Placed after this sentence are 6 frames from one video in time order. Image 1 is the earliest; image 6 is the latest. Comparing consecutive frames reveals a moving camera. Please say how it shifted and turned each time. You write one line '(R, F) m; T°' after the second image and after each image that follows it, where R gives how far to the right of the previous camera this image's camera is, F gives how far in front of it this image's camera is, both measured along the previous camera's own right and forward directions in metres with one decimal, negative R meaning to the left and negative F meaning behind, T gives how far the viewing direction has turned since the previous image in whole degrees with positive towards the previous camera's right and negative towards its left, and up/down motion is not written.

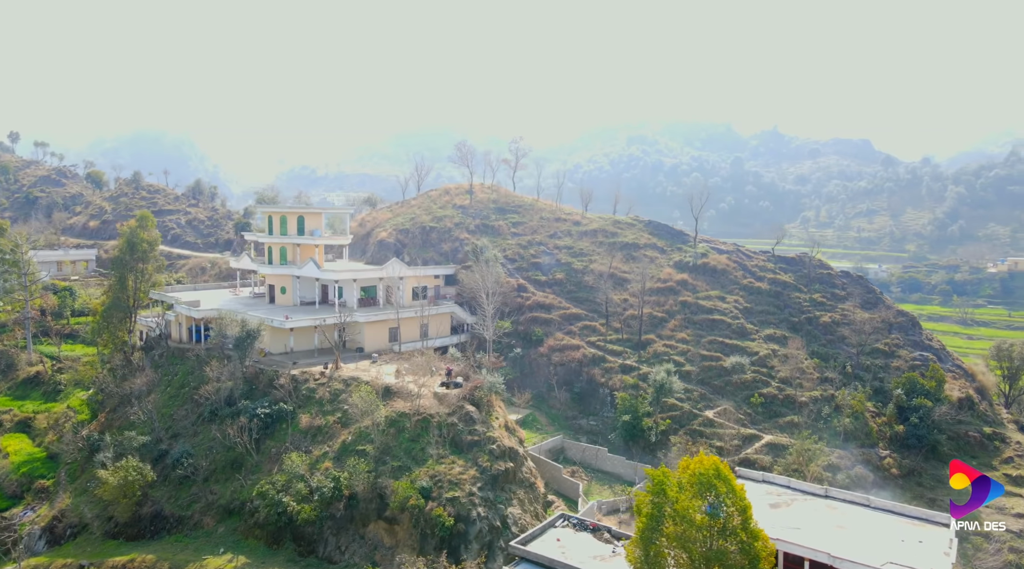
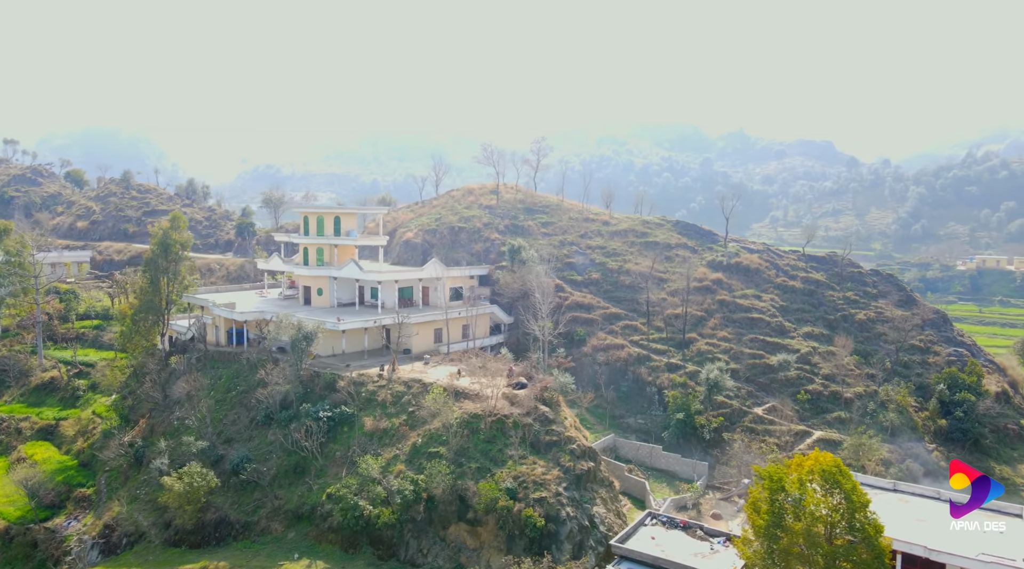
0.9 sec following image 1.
(-5.2, +0.1) m; +3°
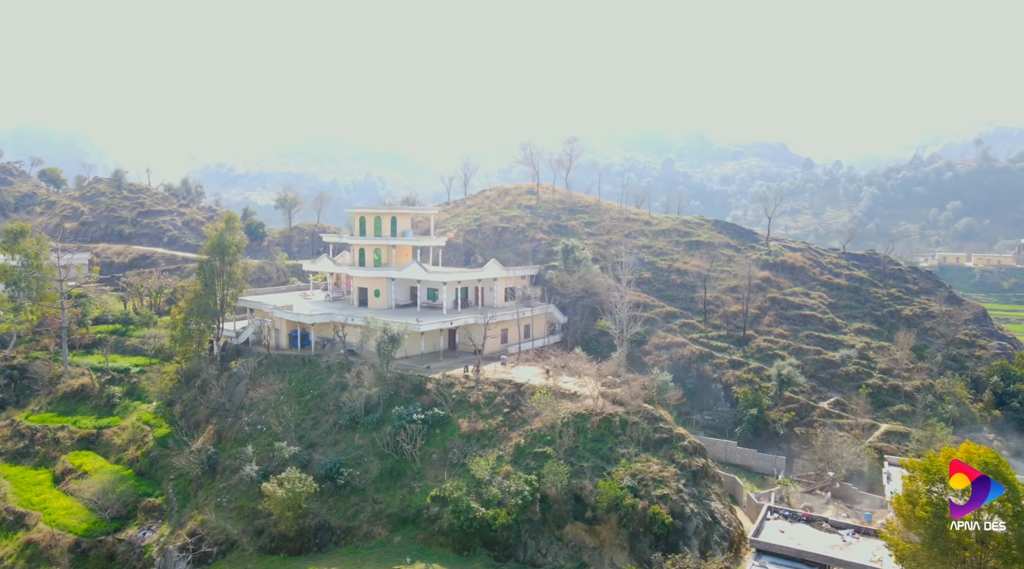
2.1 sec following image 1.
(-7.2, +0.1) m; +4°
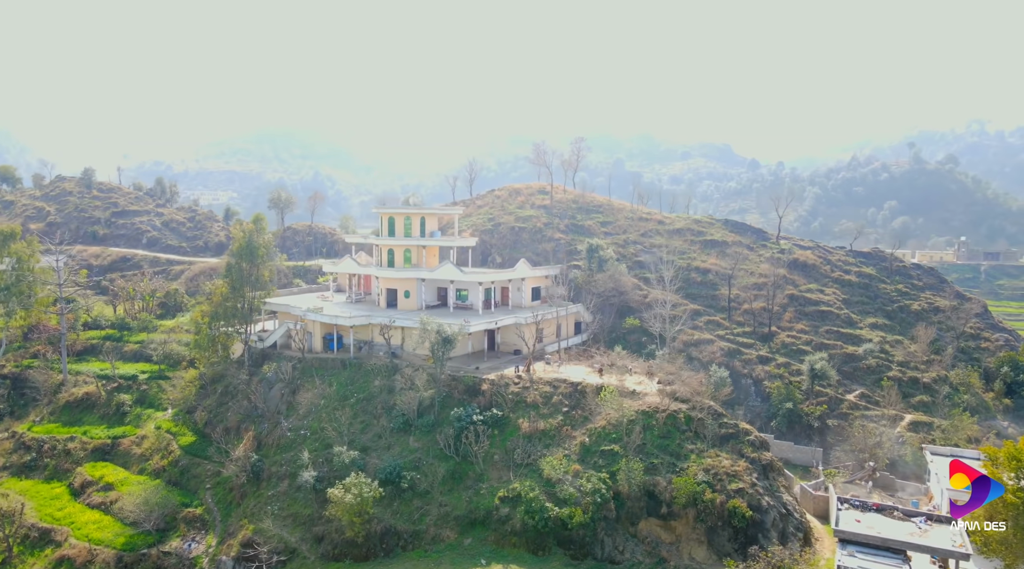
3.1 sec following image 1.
(-5.8, +0.2) m; +5°
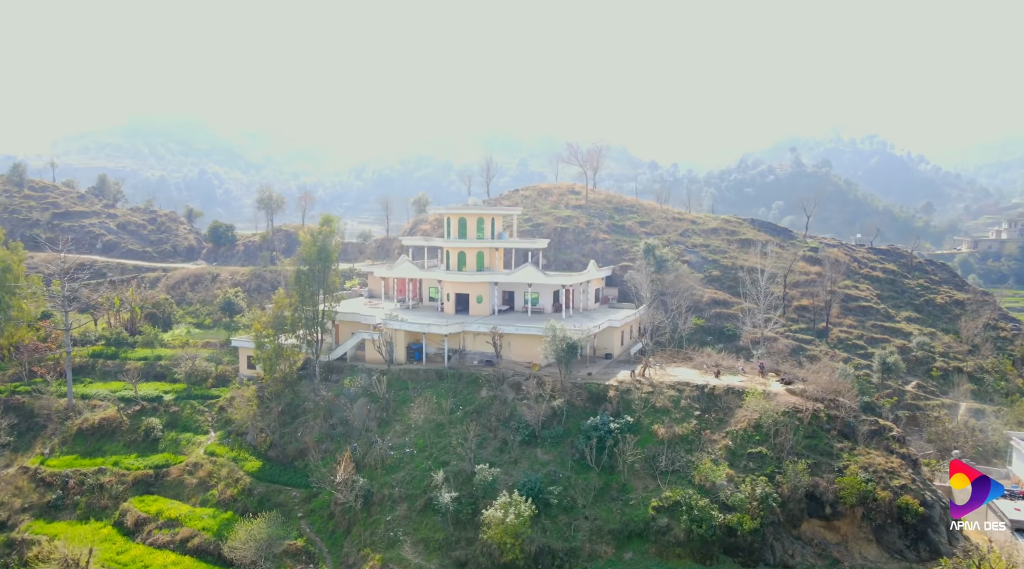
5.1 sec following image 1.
(-12.1, +2.6) m; +9°
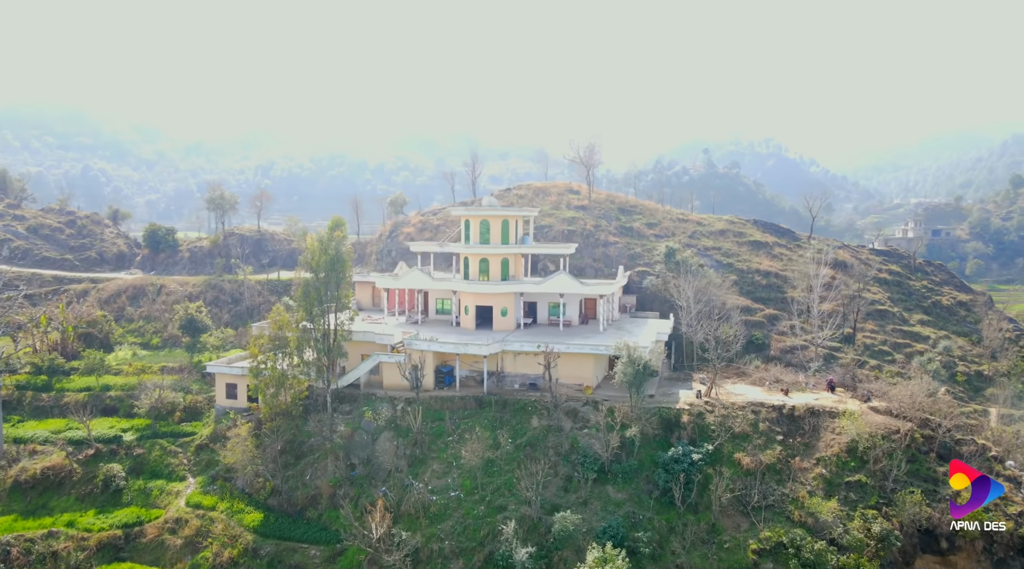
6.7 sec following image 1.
(-6.8, +5.6) m; +8°
